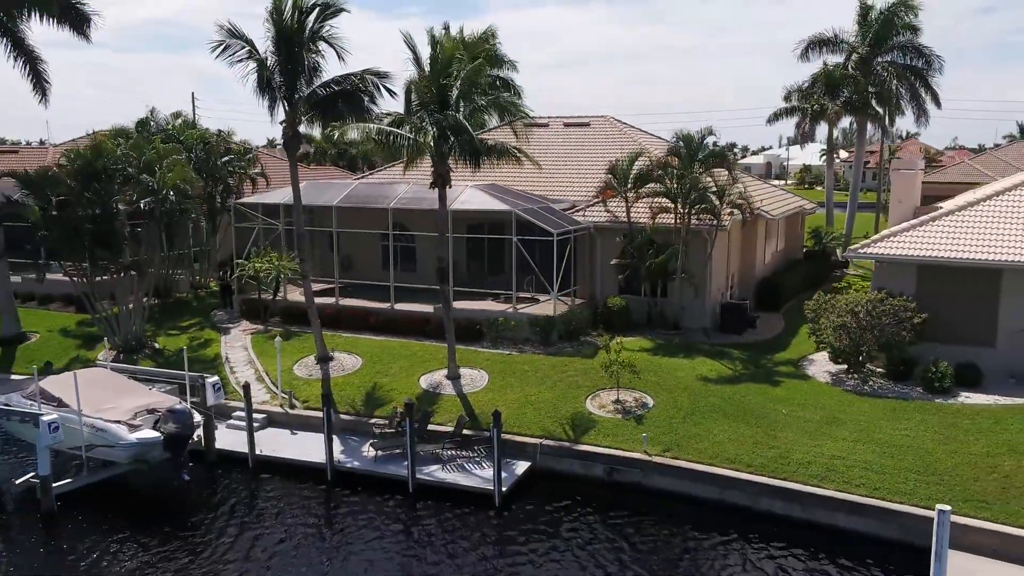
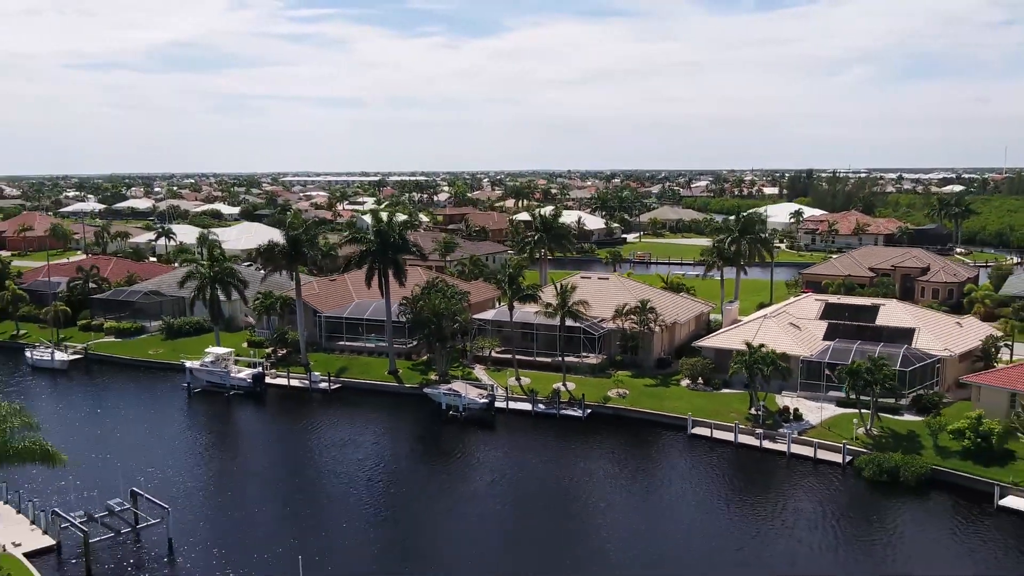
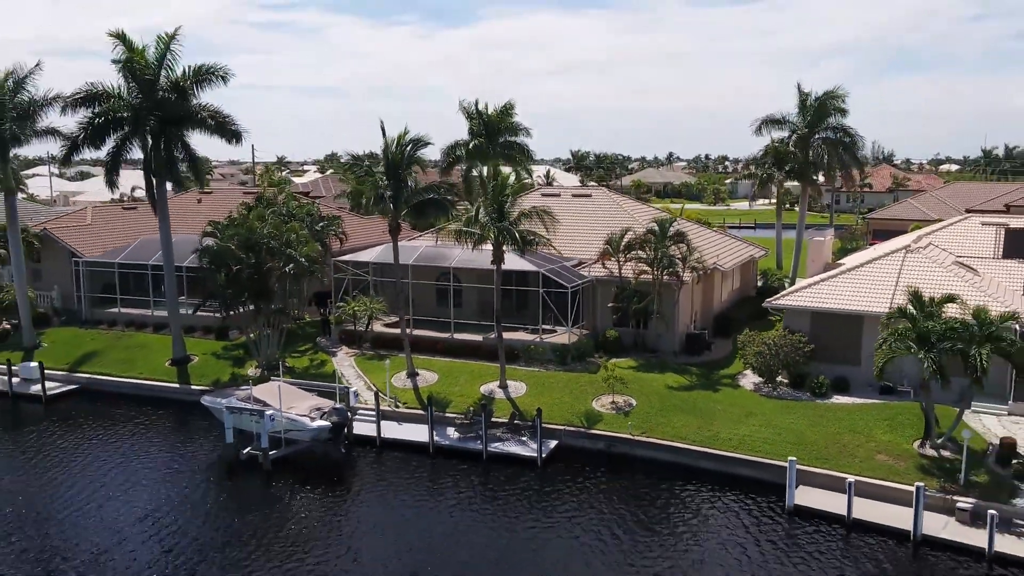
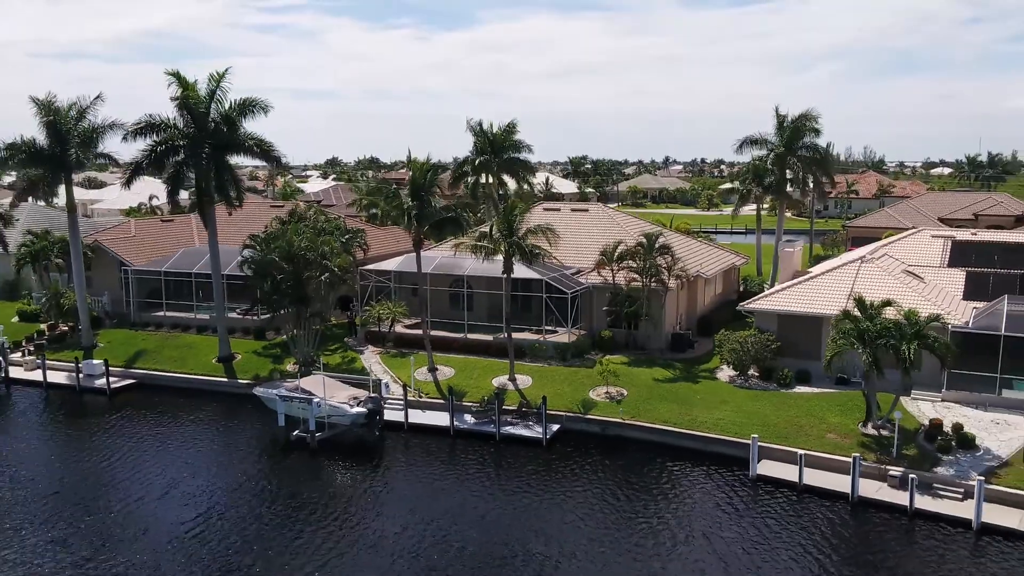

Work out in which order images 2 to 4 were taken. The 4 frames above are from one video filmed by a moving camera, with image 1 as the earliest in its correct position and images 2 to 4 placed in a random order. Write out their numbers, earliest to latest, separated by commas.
3, 4, 2
